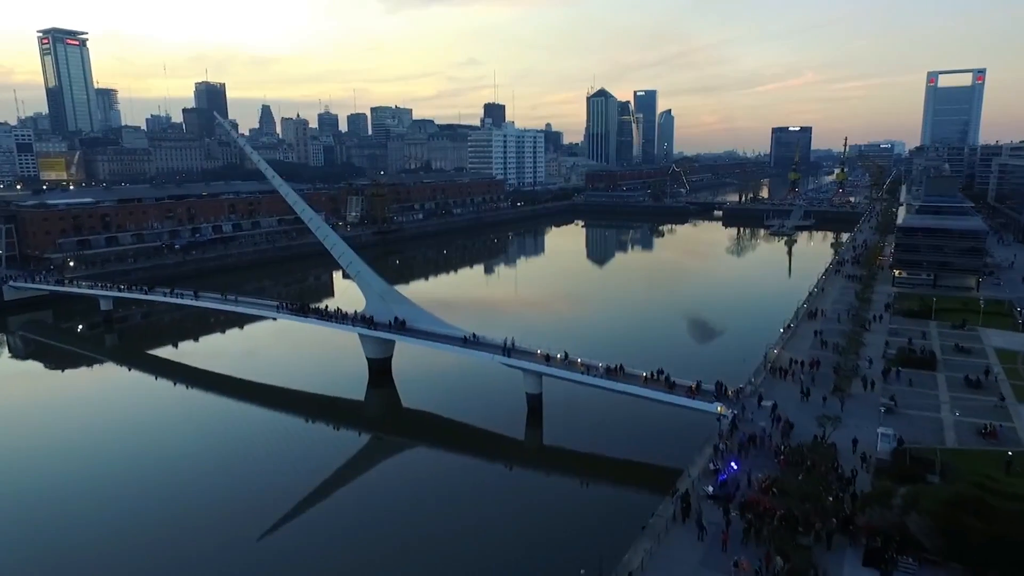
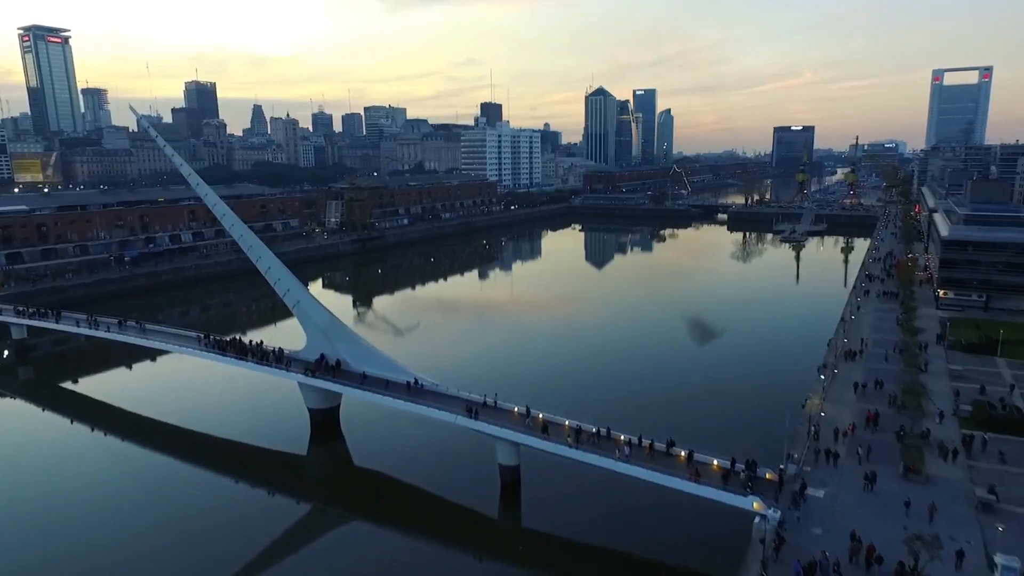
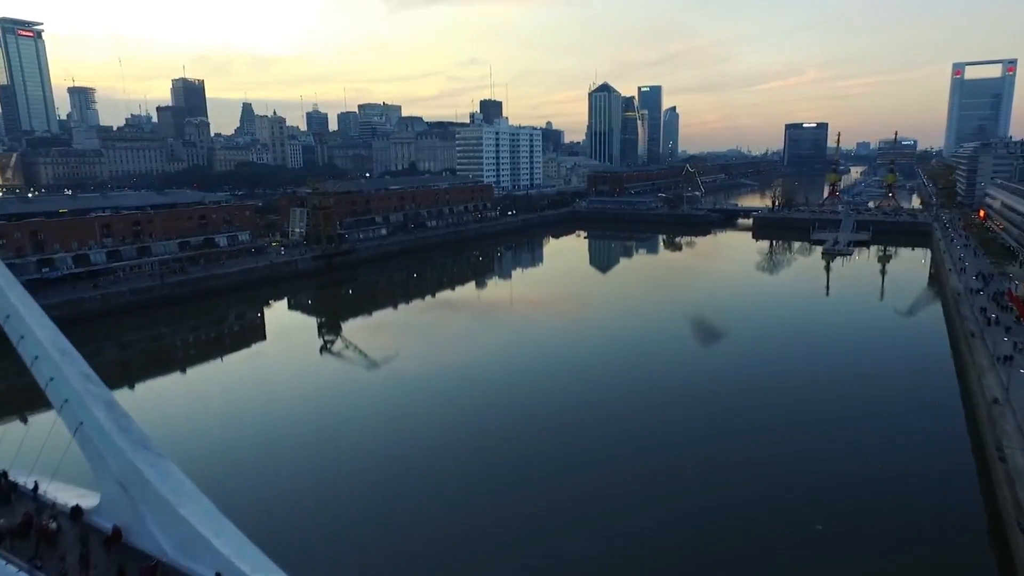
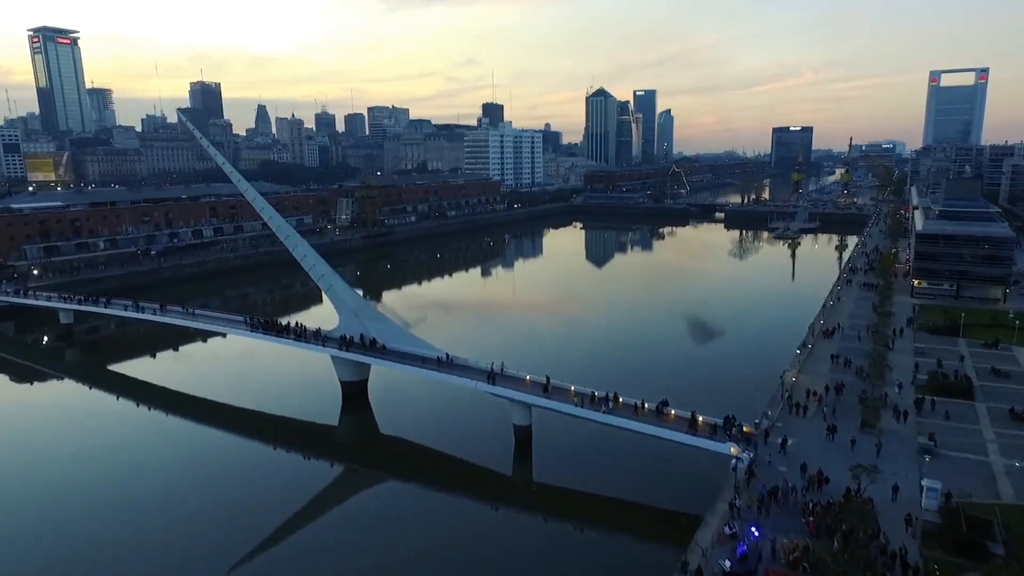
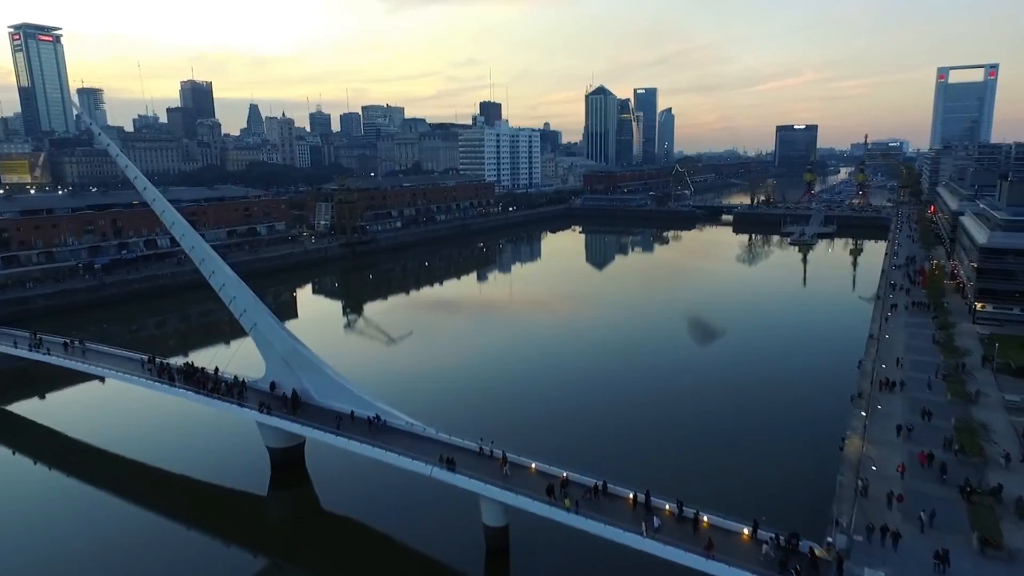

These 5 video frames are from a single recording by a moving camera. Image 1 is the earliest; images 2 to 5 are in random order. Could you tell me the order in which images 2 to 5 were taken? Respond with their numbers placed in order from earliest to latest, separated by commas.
4, 2, 5, 3
